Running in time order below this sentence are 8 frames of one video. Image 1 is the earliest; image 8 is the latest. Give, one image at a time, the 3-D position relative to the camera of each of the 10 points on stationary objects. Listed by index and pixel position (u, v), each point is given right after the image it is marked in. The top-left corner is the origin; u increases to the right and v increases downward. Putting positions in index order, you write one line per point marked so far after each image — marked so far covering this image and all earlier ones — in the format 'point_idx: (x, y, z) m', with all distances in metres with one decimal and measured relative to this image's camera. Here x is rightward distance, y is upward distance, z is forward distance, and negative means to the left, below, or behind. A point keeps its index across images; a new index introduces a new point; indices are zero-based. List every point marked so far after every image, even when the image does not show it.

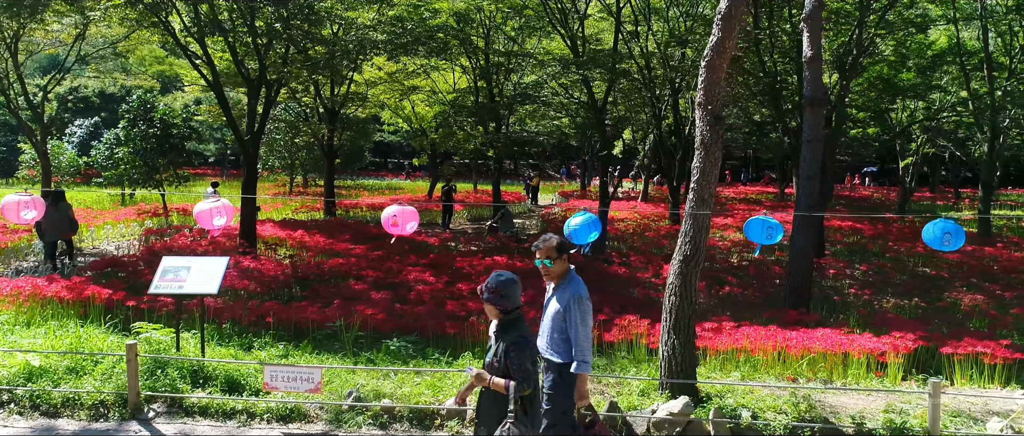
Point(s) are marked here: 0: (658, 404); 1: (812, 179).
0: (+1.0, -1.3, +4.8) m
1: (+3.7, +0.5, +8.8) m
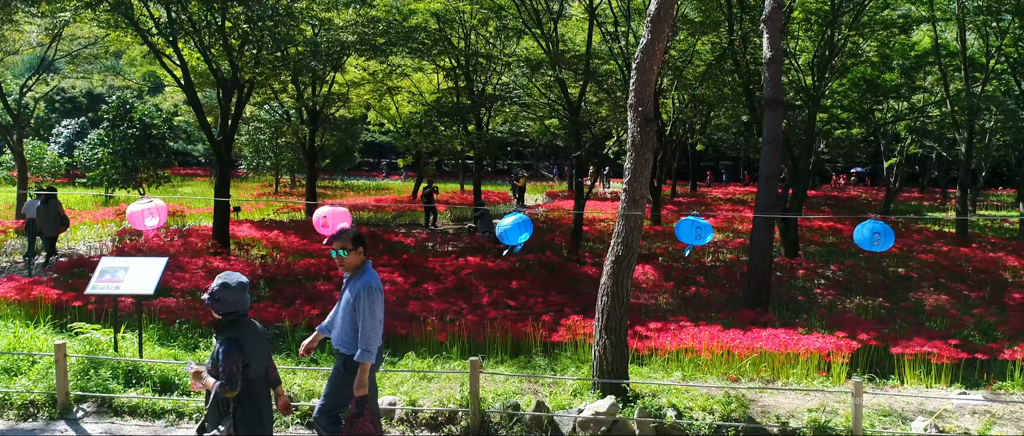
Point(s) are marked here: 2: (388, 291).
0: (+0.5, -1.3, +4.9) m
1: (+3.2, +0.5, +8.9) m
2: (-1.7, -1.0, +10.0) m
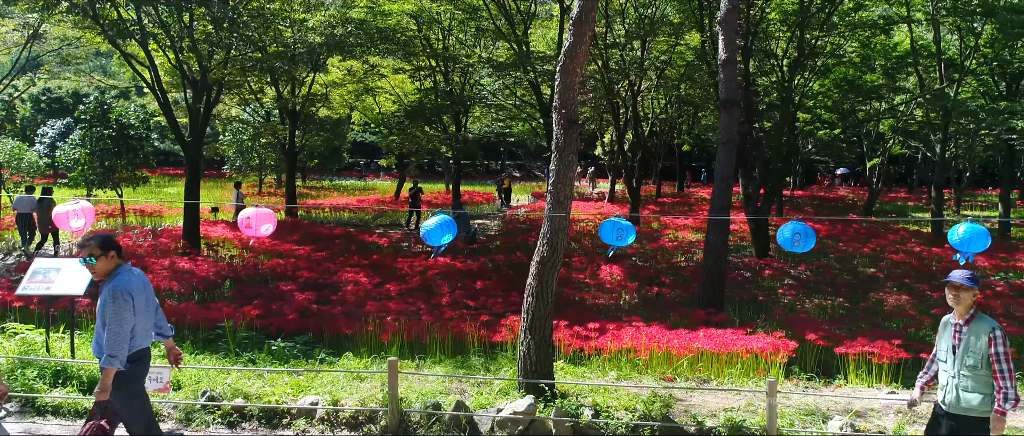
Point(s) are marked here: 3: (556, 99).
0: (0.0, -1.3, +4.9) m
1: (+2.7, +0.5, +8.9) m
2: (-2.3, -1.0, +10.1) m
3: (+0.3, +0.9, +5.1) m
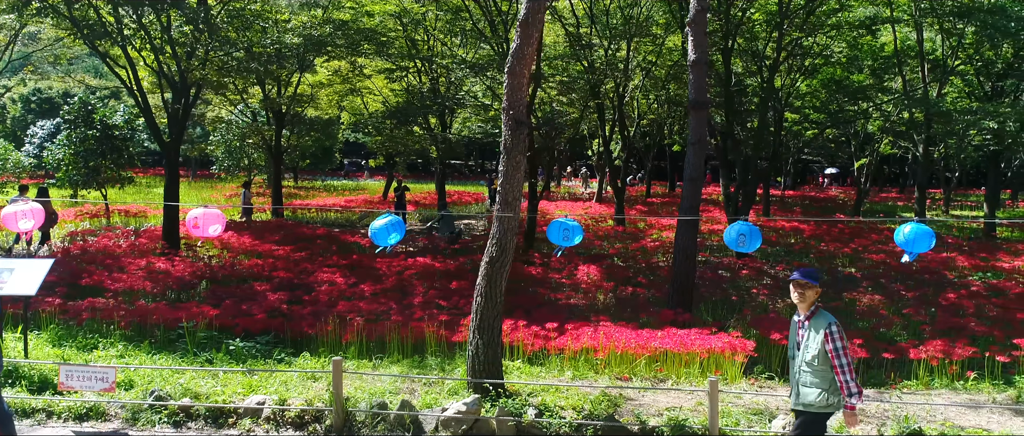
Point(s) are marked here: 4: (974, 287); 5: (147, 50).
0: (-0.4, -1.3, +5.0) m
1: (+2.3, +0.5, +9.0) m
2: (-2.7, -1.0, +10.1) m
3: (-0.1, +0.8, +5.2) m
4: (+7.5, -1.1, +11.7) m
5: (-6.7, +3.1, +13.3) m
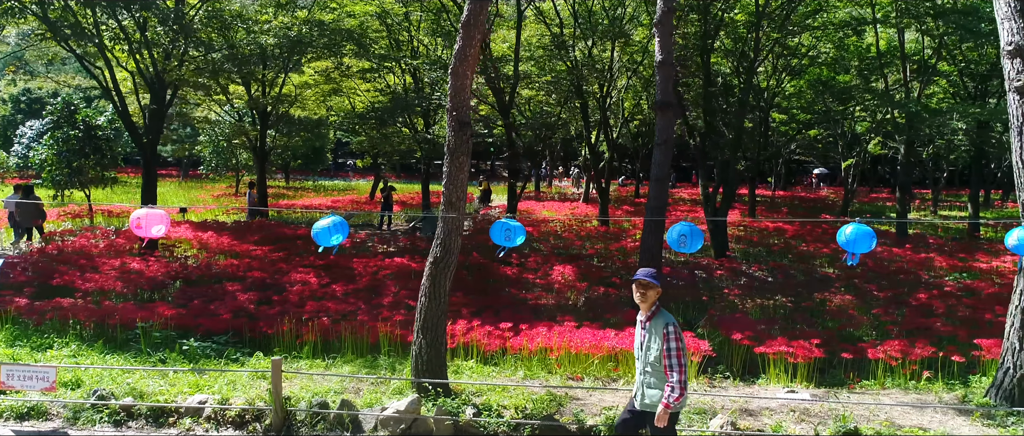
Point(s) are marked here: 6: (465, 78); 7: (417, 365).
0: (-0.8, -1.3, +5.0) m
1: (+1.9, +0.5, +9.0) m
2: (-3.1, -1.0, +10.1) m
3: (-0.5, +0.8, +5.2) m
4: (+7.1, -1.1, +11.8) m
5: (-7.2, +3.1, +13.3) m
6: (-0.3, +1.0, +5.2) m
7: (-0.7, -1.1, +5.2) m
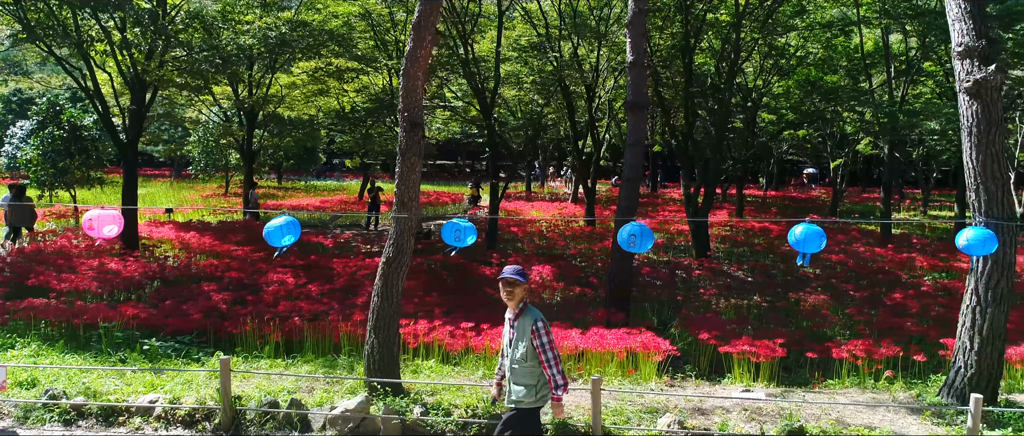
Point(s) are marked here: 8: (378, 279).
0: (-1.2, -1.3, +5.0) m
1: (+1.5, +0.5, +9.0) m
2: (-3.4, -1.0, +10.2) m
3: (-0.8, +0.8, +5.2) m
4: (+6.7, -1.1, +11.8) m
5: (-7.5, +3.1, +13.4) m
6: (-0.7, +1.0, +5.2) m
7: (-1.0, -1.1, +5.3) m
8: (-1.0, -0.5, +5.3) m
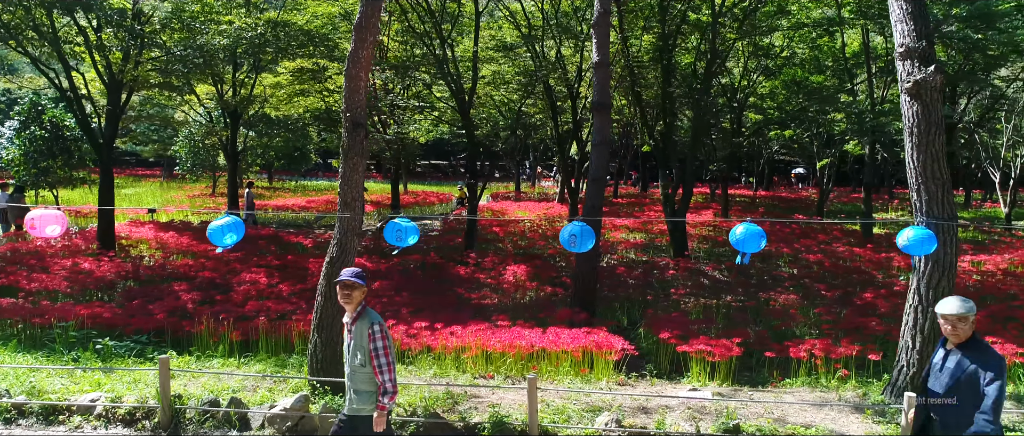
0: (-1.6, -1.3, +5.0) m
1: (+1.1, +0.5, +9.0) m
2: (-3.9, -1.0, +10.2) m
3: (-1.2, +0.8, +5.3) m
4: (+6.3, -1.1, +11.8) m
5: (-8.0, +3.1, +13.4) m
6: (-1.1, +1.0, +5.2) m
7: (-1.5, -1.1, +5.3) m
8: (-1.4, -0.5, +5.4) m
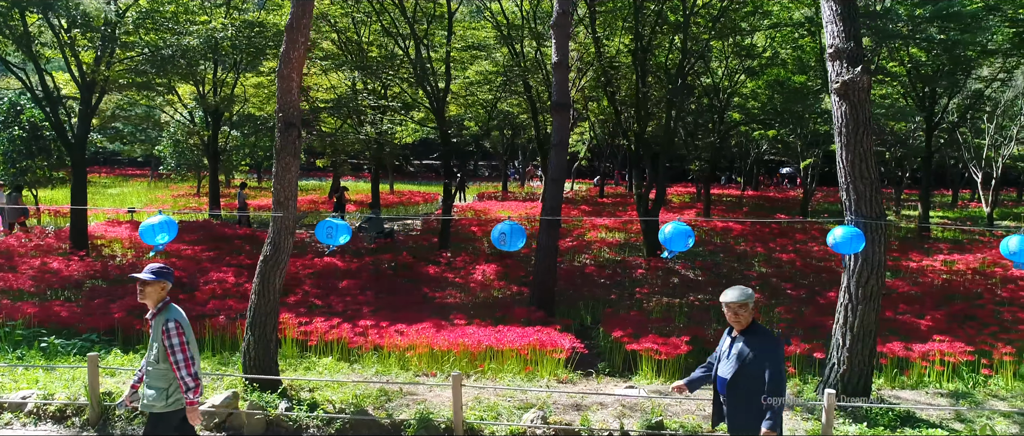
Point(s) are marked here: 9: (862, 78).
0: (-2.1, -1.3, +5.1) m
1: (+0.6, +0.5, +9.1) m
2: (-4.4, -1.0, +10.2) m
3: (-1.7, +0.8, +5.3) m
4: (+5.8, -1.1, +11.9) m
5: (-8.5, +3.1, +13.4) m
6: (-1.6, +1.0, +5.3) m
7: (-2.0, -1.1, +5.3) m
8: (-1.9, -0.4, +5.4) m
9: (+2.6, +1.0, +5.3) m
